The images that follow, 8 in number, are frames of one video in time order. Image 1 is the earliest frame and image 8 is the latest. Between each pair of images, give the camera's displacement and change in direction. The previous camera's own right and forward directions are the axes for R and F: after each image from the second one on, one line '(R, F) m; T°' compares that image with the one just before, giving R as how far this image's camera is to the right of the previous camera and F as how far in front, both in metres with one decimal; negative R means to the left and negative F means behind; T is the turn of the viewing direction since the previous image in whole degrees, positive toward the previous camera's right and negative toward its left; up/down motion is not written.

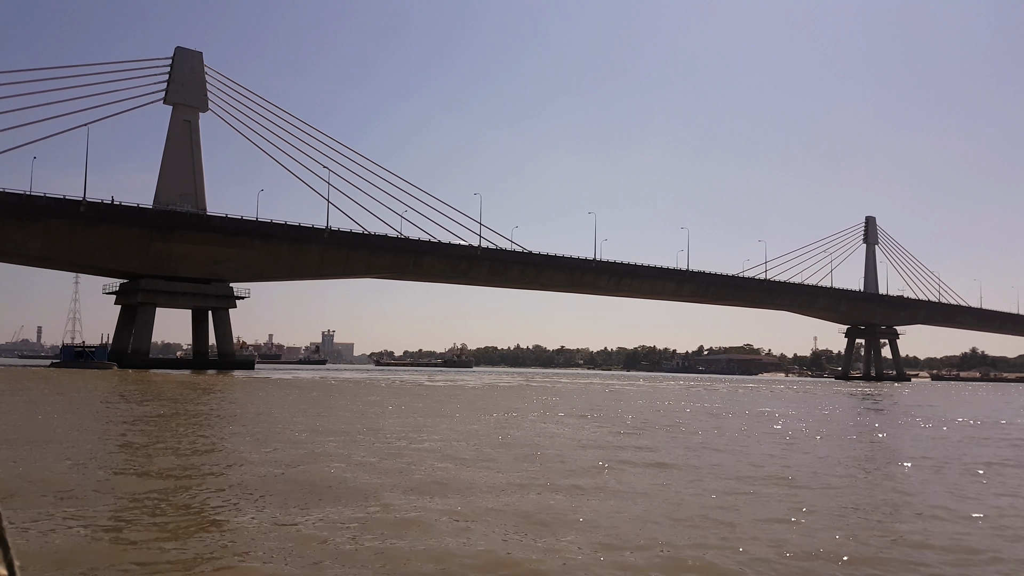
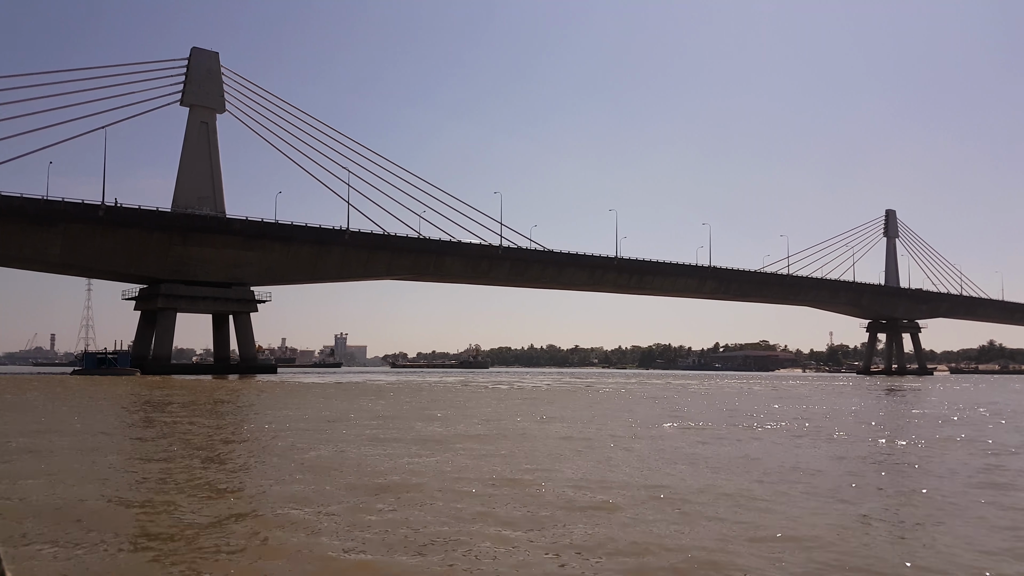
(-0.6, +0.4) m; 0°
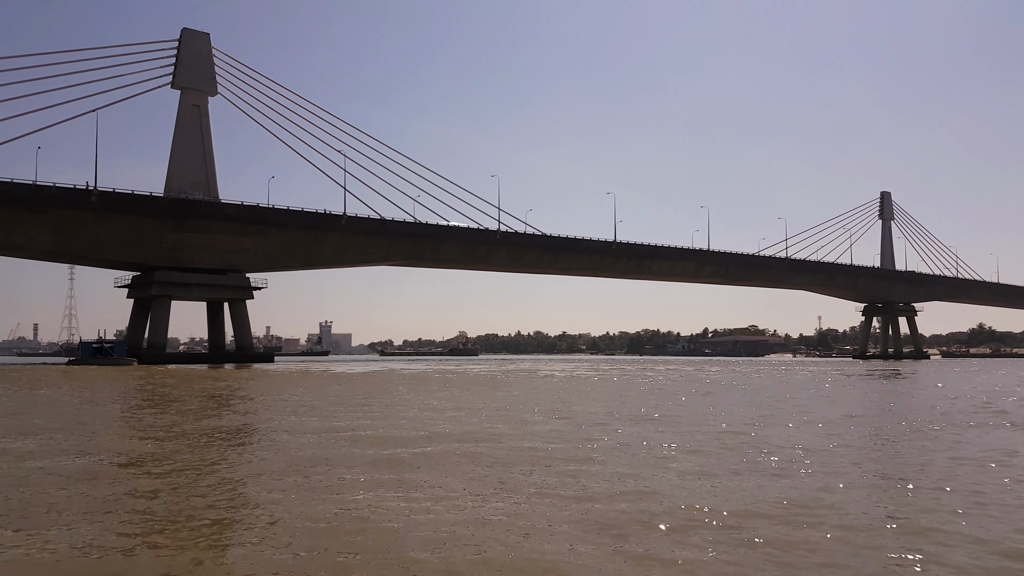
(-0.8, +0.4) m; +1°
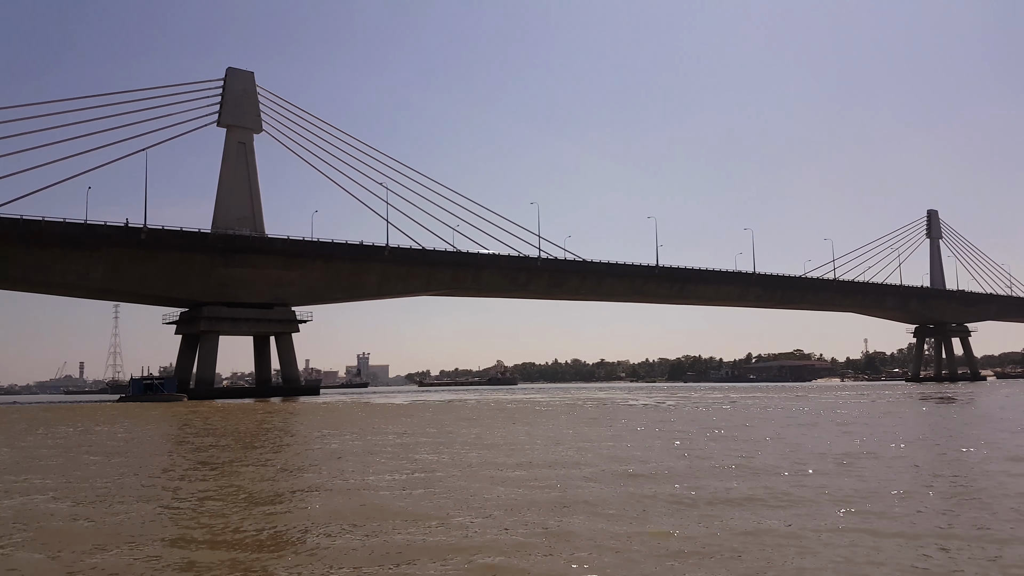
(-0.4, +0.2) m; -2°
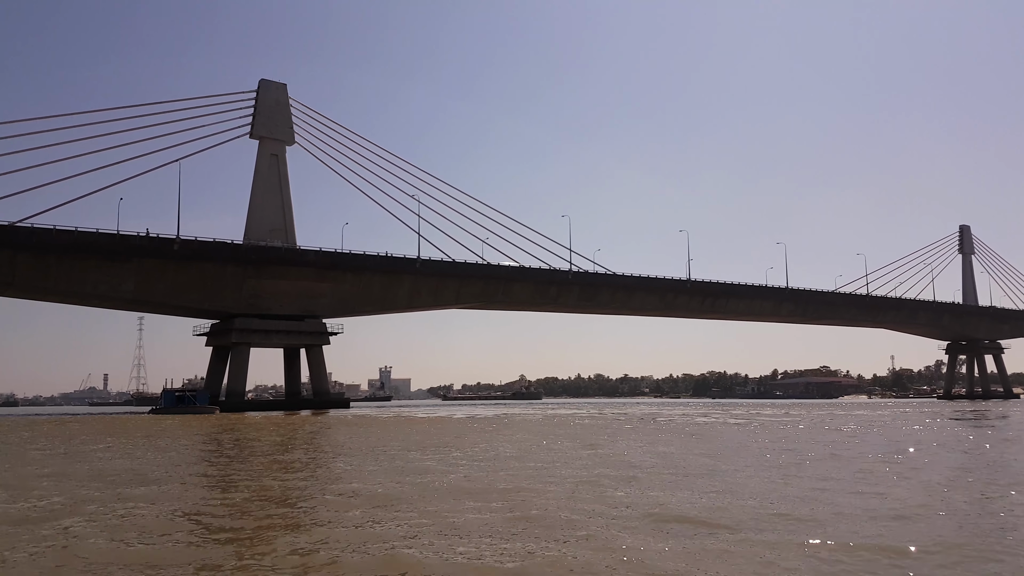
(-0.6, +0.3) m; -1°
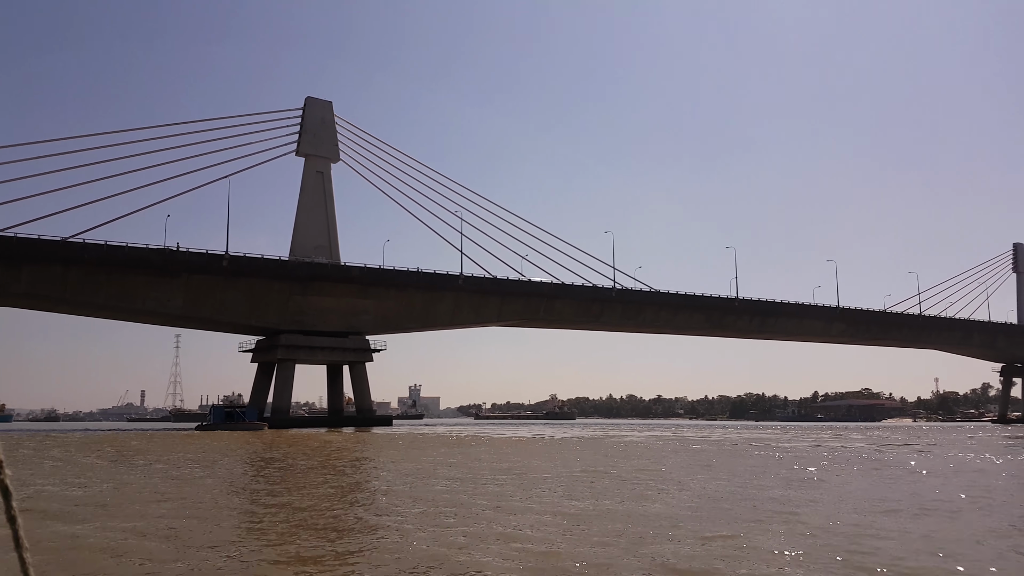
(-0.7, +0.4) m; -2°
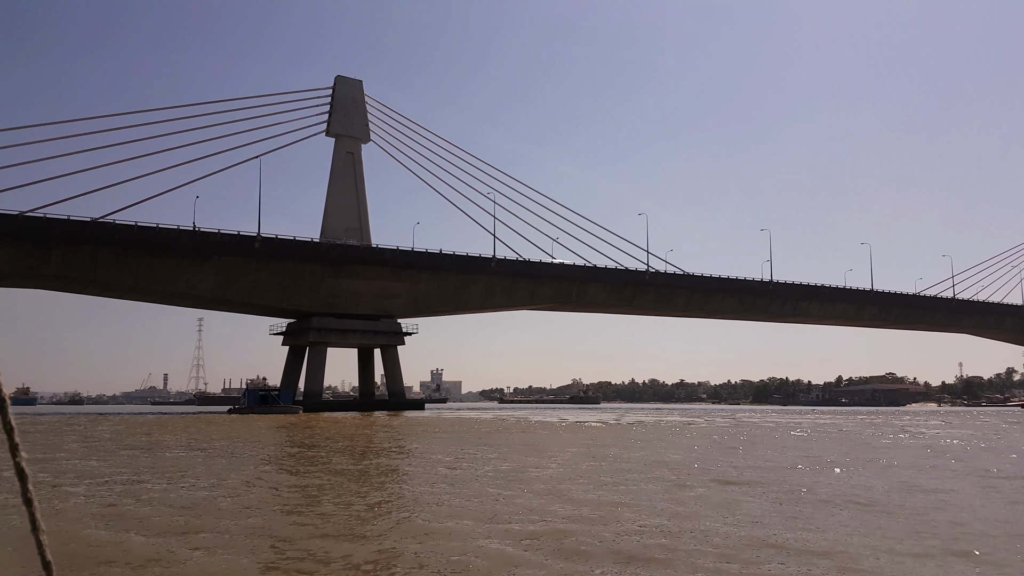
(-0.7, +0.3) m; -1°
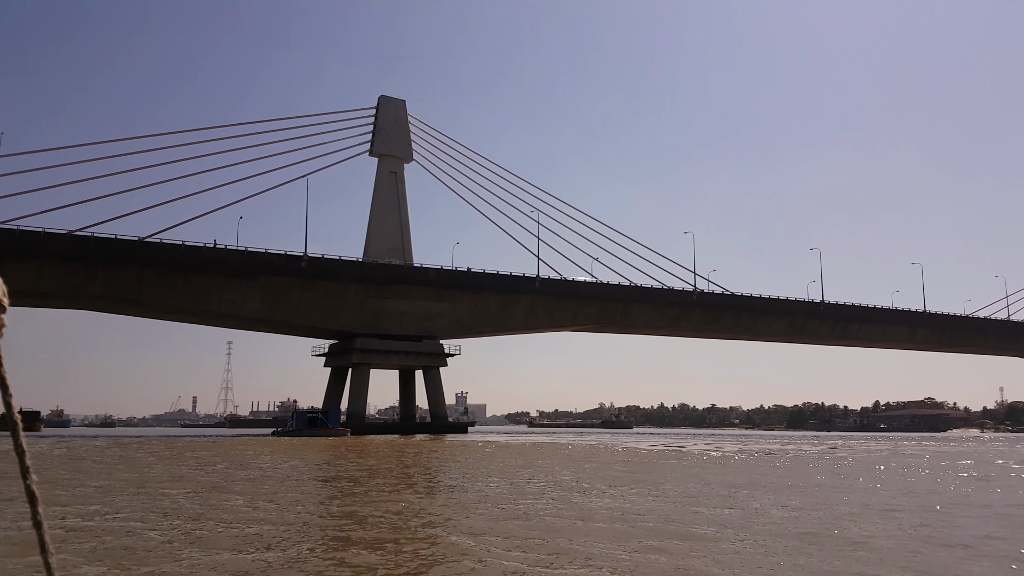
(-1.0, +0.5) m; -1°
